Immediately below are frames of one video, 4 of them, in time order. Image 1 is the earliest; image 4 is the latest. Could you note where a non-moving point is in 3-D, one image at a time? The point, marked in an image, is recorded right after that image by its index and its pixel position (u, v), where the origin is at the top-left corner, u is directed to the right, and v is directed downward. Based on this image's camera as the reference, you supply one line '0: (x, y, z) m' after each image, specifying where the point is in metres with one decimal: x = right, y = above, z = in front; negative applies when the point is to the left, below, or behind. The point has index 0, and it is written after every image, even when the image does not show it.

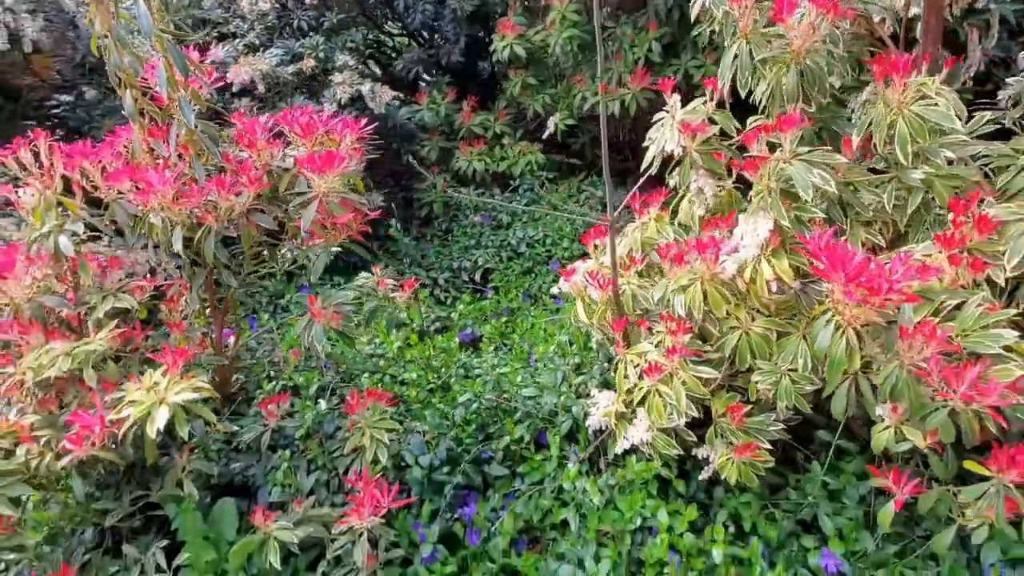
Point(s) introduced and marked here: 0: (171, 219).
0: (-0.8, +0.2, +1.5) m
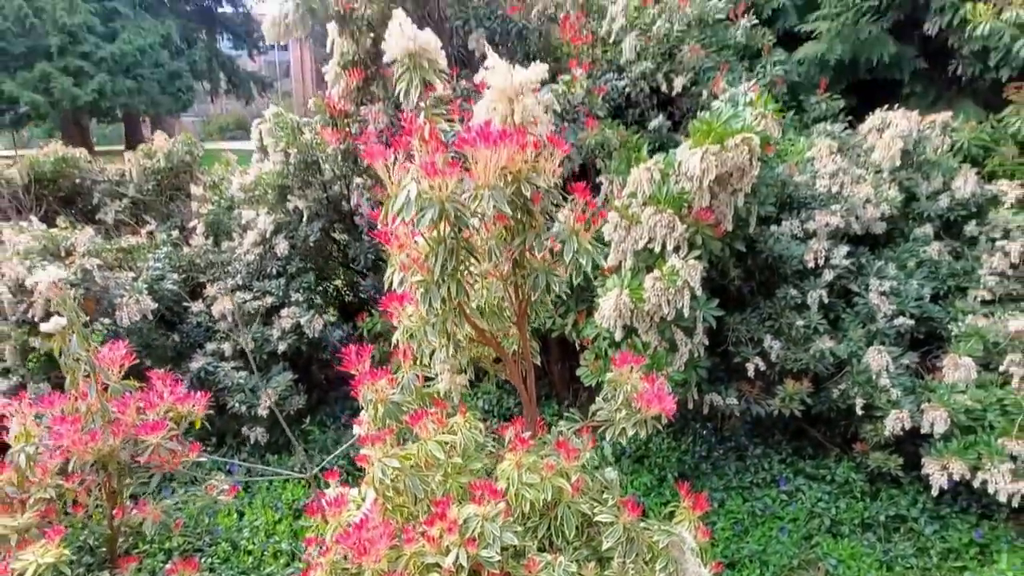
0: (-1.8, -0.7, +2.8) m
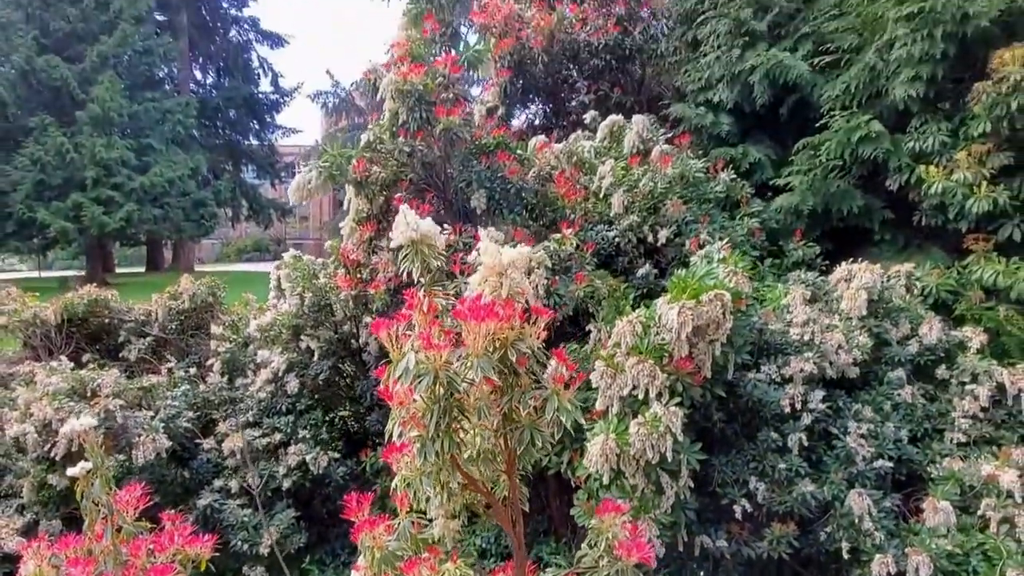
0: (-1.8, -1.3, +2.9) m
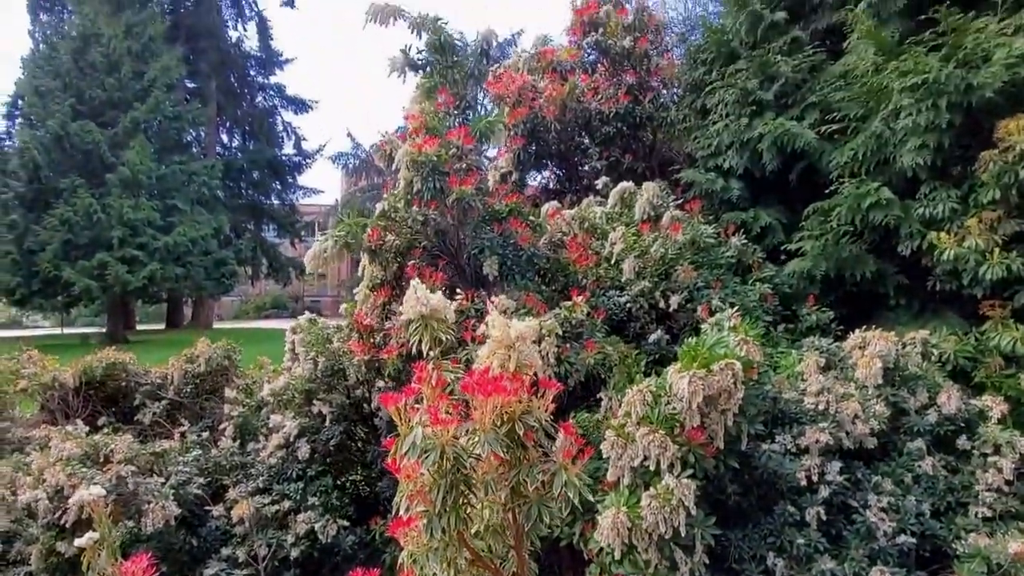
0: (-1.8, -1.6, +2.8) m
